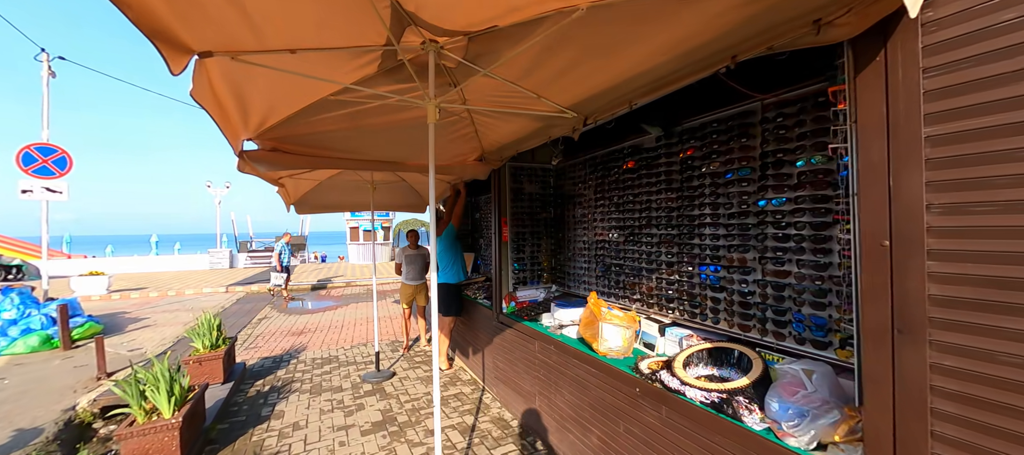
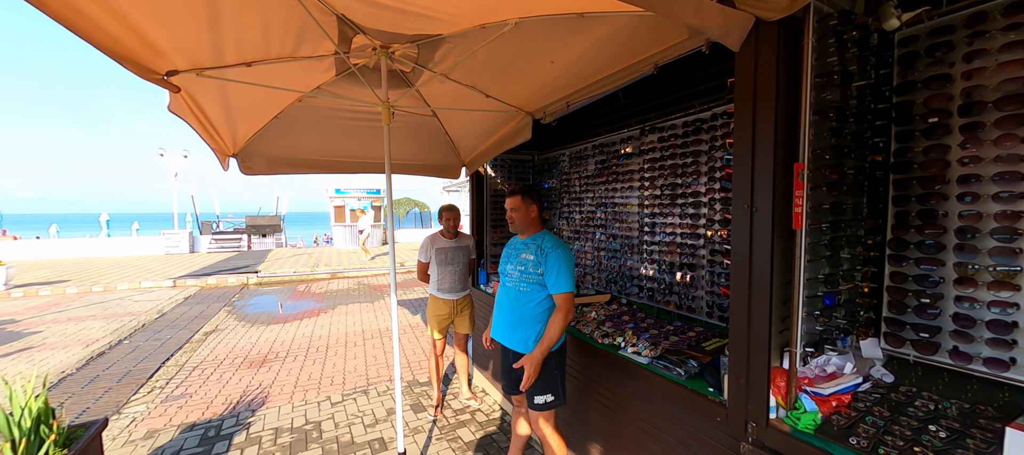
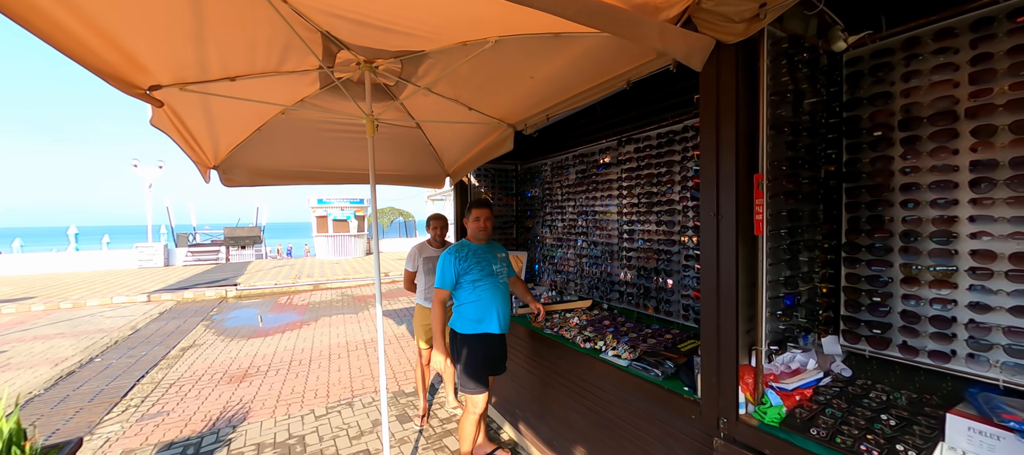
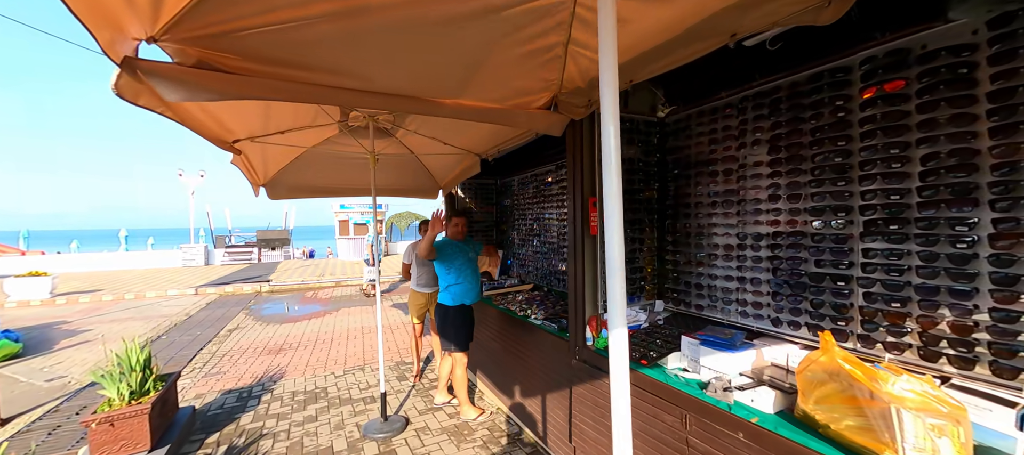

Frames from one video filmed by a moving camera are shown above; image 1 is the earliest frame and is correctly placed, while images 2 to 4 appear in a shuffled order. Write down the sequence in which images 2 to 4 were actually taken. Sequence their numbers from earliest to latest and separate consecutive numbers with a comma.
4, 3, 2
